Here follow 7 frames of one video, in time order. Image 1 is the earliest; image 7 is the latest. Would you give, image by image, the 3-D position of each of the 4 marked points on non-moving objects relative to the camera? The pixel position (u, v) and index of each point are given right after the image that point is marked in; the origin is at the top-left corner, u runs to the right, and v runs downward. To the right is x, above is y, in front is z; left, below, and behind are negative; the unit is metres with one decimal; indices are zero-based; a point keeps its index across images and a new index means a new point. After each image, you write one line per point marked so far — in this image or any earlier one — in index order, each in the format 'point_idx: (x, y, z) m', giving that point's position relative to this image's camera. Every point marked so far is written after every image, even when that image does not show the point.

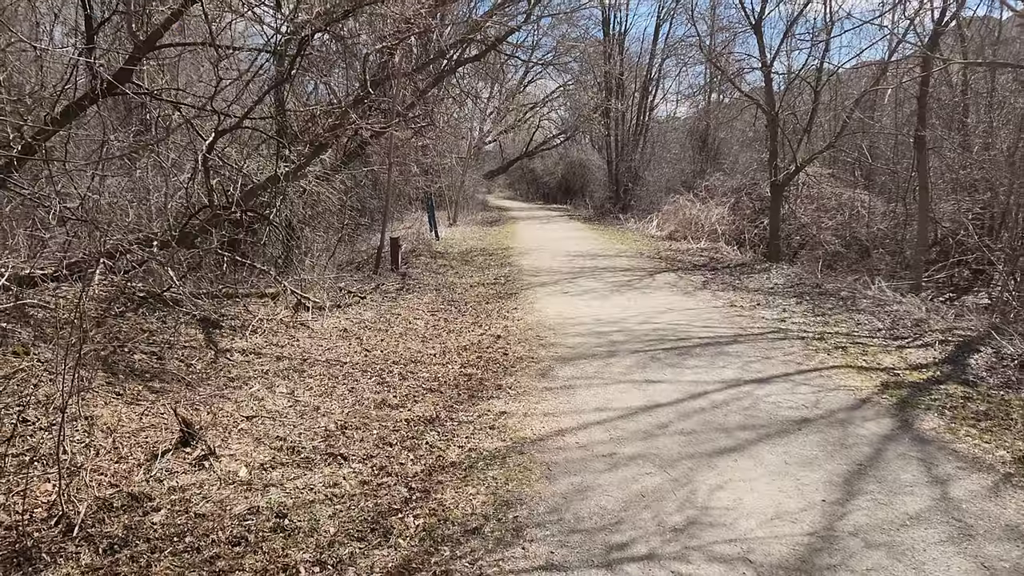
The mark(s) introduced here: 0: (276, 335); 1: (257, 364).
0: (-1.8, -0.4, +5.8) m
1: (-1.7, -0.5, +4.9) m
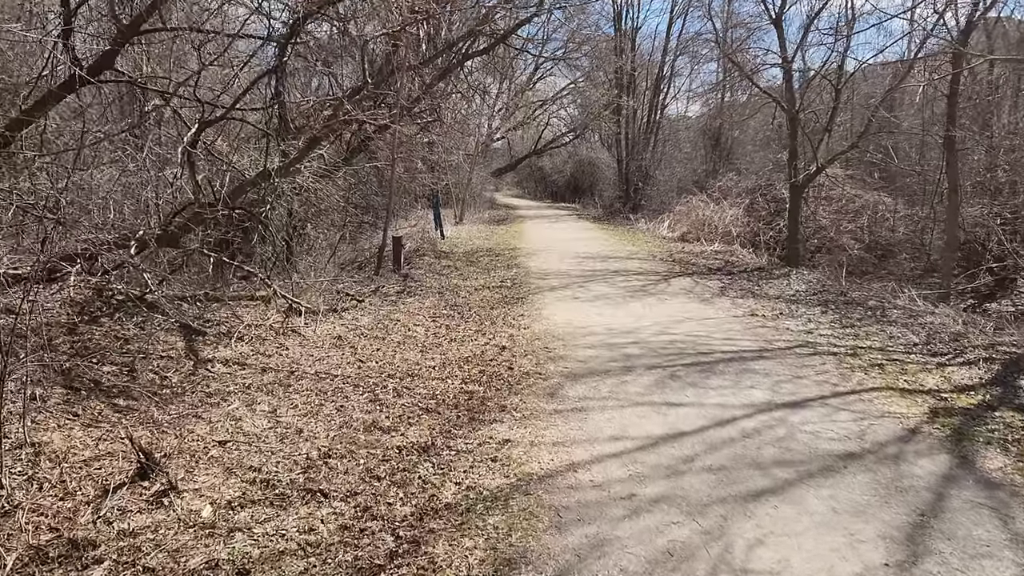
0: (-1.8, -0.4, +5.4) m
1: (-1.7, -0.5, +4.5) m
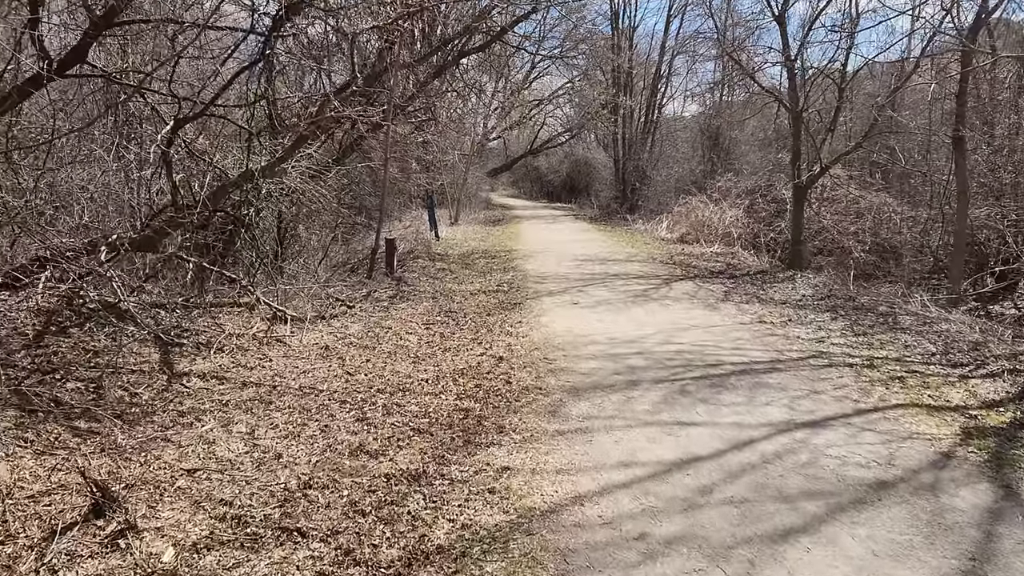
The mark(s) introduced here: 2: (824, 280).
0: (-1.8, -0.5, +5.1) m
1: (-1.7, -0.6, +4.2) m
2: (+3.7, +0.1, +8.9) m
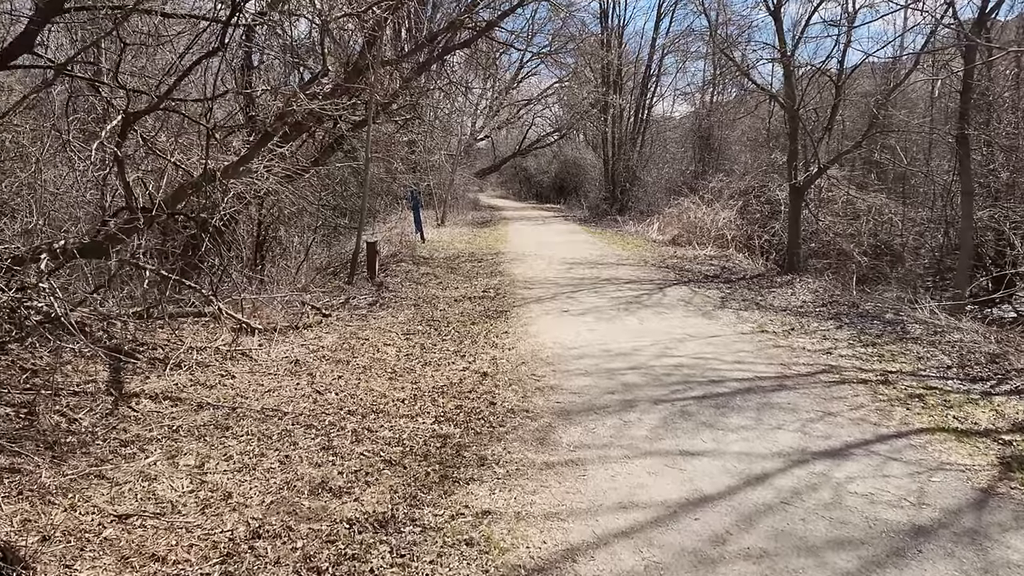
0: (-1.9, -0.5, +4.6) m
1: (-1.7, -0.7, +3.8) m
2: (+3.6, 0.0, +8.6) m
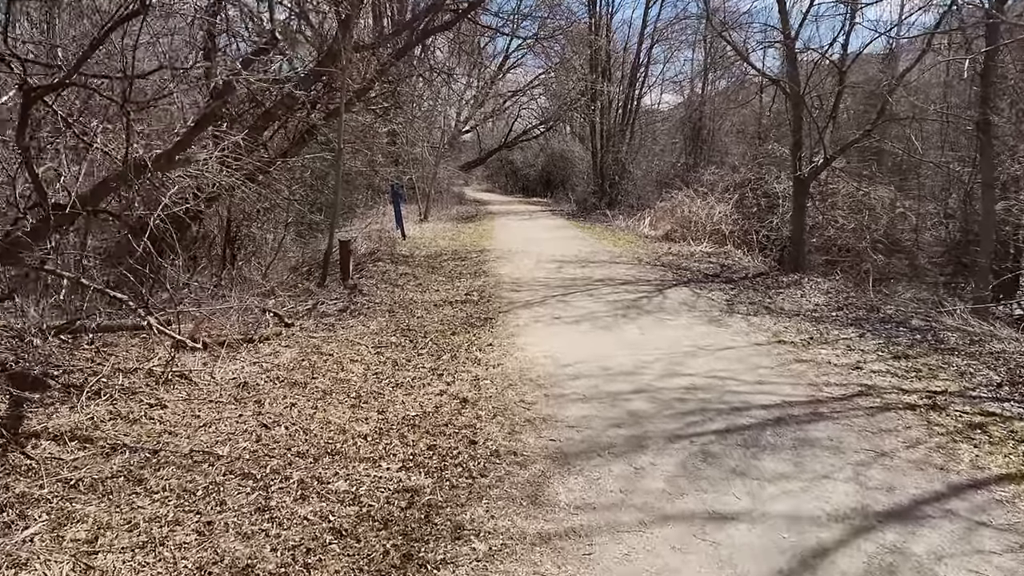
0: (-2.0, -0.6, +3.9) m
1: (-1.8, -0.7, +3.0) m
2: (+3.4, 0.0, +7.9) m
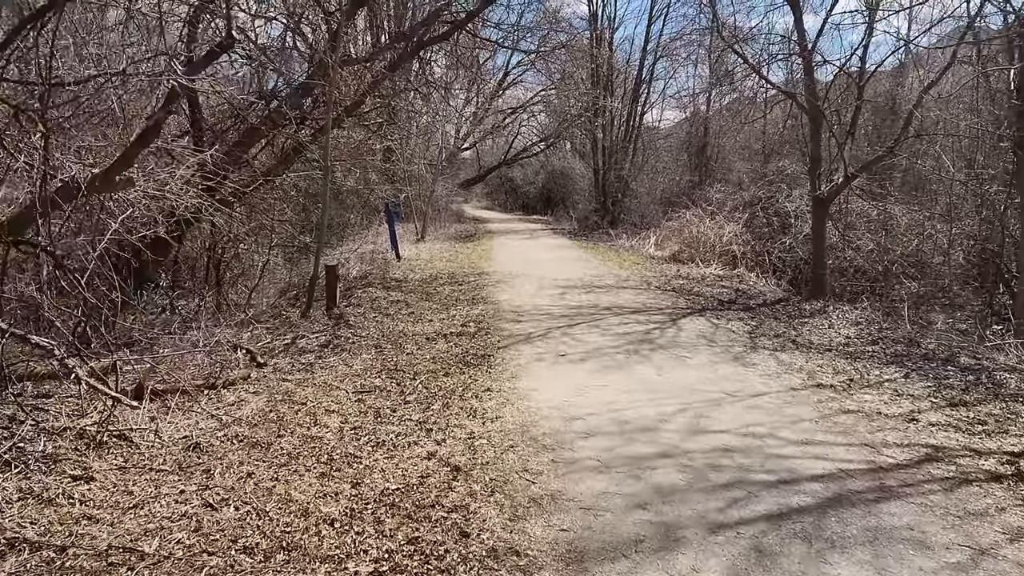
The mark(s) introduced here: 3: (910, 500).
0: (-2.0, -0.8, +3.2) m
1: (-1.8, -0.9, +2.4) m
2: (+3.4, -0.3, +7.3) m
3: (+1.6, -0.8, +2.9) m
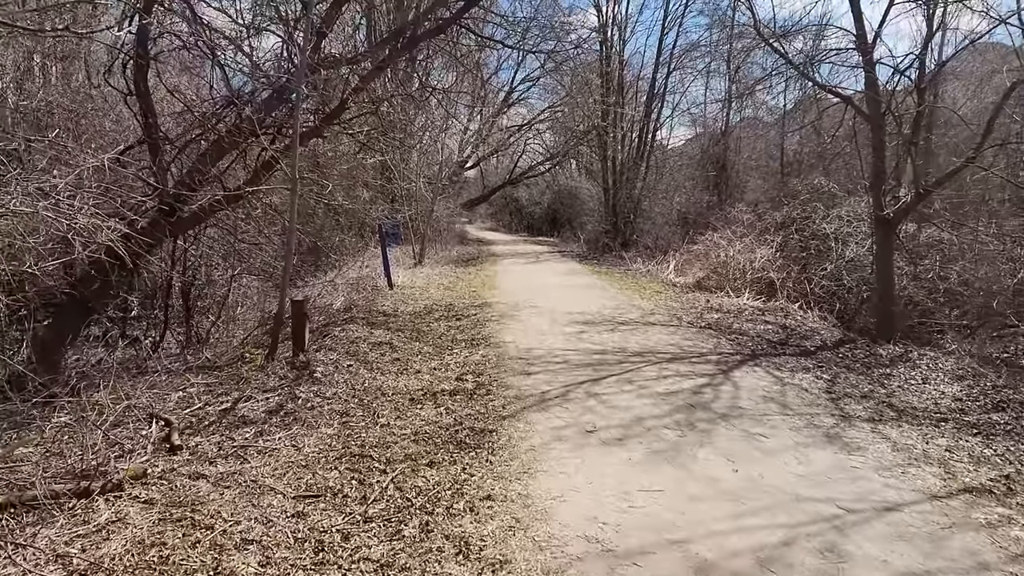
0: (-1.9, -1.0, +1.8) m
1: (-1.8, -1.1, +0.9) m
2: (+3.5, -0.6, +5.8) m
3: (+1.6, -1.0, +1.4) m
